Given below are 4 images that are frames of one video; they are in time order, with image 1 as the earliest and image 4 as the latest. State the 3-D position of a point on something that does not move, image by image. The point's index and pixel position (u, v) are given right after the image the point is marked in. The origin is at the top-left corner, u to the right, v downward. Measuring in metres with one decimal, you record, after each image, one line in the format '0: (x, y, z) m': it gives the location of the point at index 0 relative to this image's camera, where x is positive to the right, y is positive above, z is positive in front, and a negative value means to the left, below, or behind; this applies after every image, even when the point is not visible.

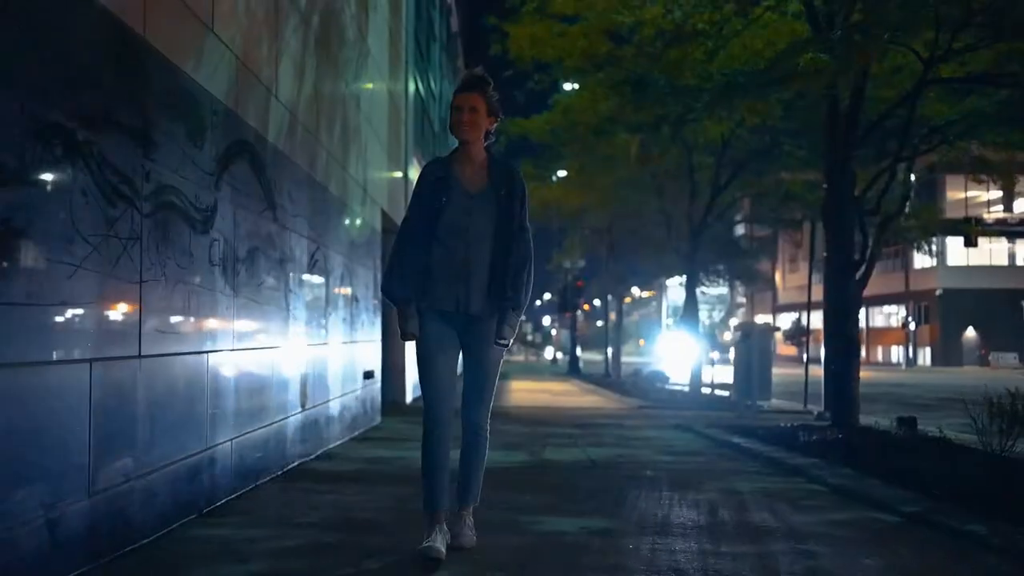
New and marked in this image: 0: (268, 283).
0: (-2.0, +0.1, +9.2) m
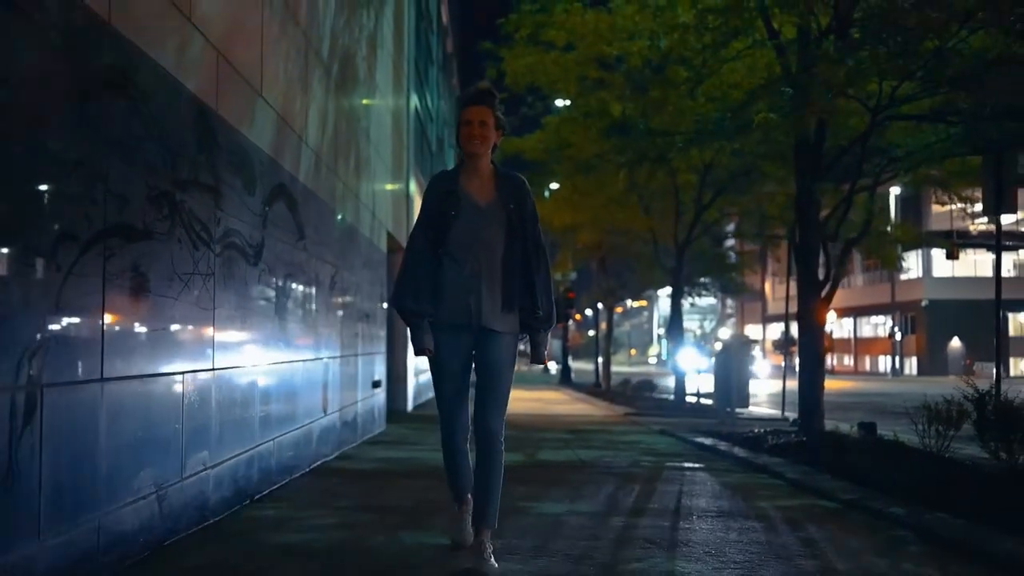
0: (-2.0, -0.1, +10.6) m
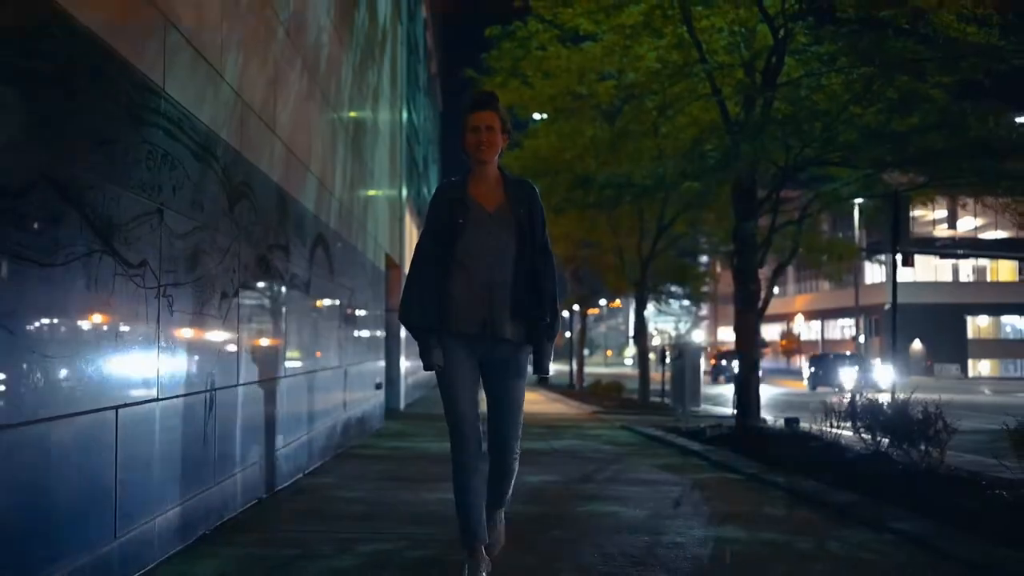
0: (-2.1, -0.4, +13.5) m
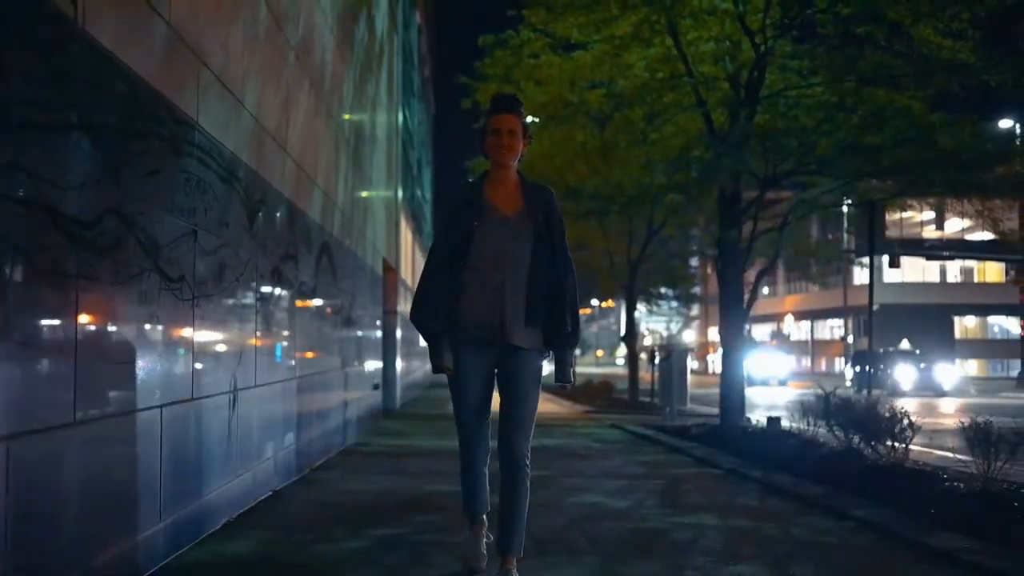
0: (-2.2, -0.5, +14.3) m
